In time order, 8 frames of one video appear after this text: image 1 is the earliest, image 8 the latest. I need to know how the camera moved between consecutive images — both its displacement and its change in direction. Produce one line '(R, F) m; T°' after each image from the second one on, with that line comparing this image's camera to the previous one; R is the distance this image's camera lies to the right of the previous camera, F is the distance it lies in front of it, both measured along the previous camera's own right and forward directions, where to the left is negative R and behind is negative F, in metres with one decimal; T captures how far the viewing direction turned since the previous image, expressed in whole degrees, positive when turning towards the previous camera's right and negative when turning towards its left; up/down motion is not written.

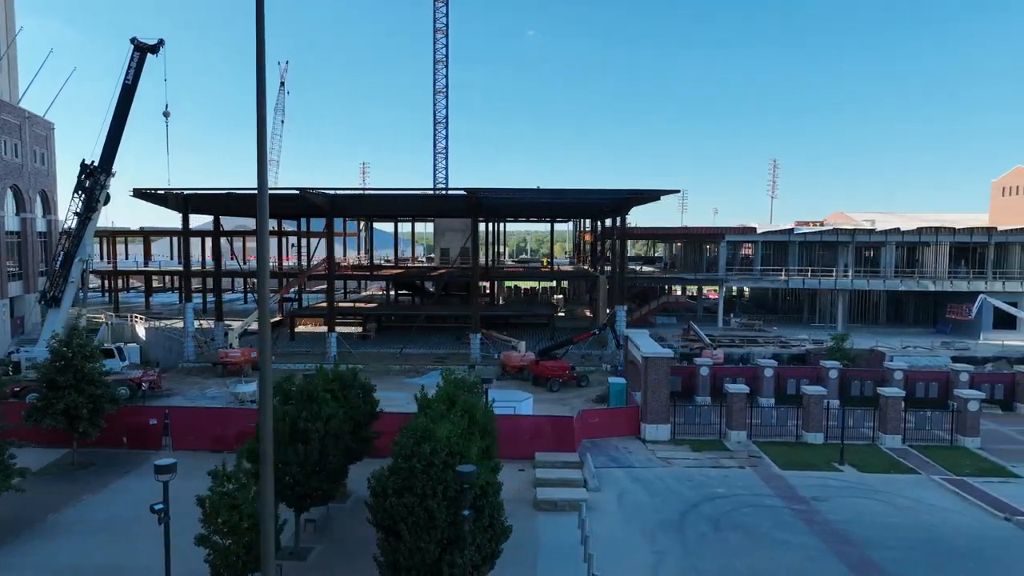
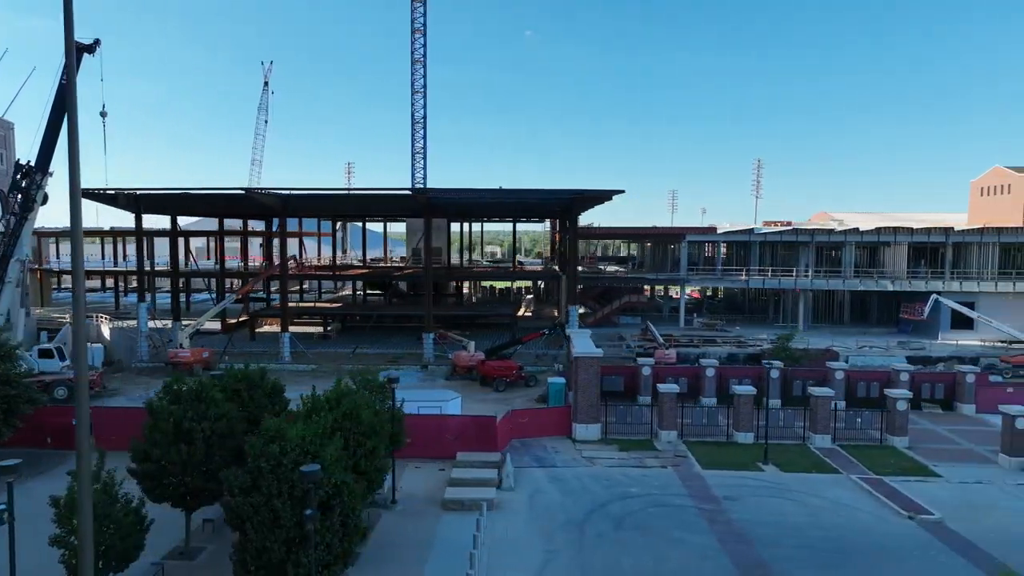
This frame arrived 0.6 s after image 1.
(+2.2, 0.0) m; 0°
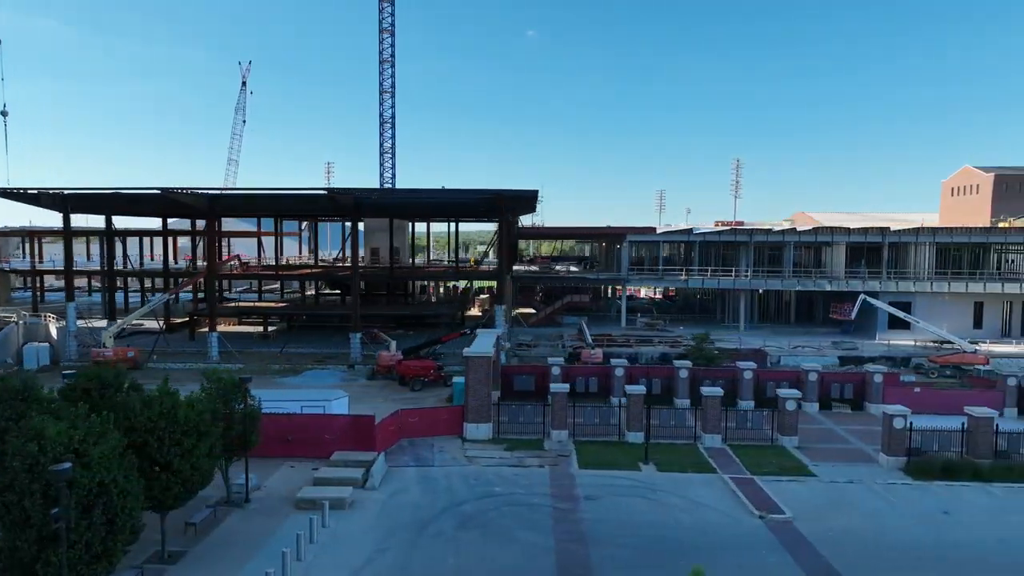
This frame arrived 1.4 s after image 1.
(+3.6, 0.0) m; 0°
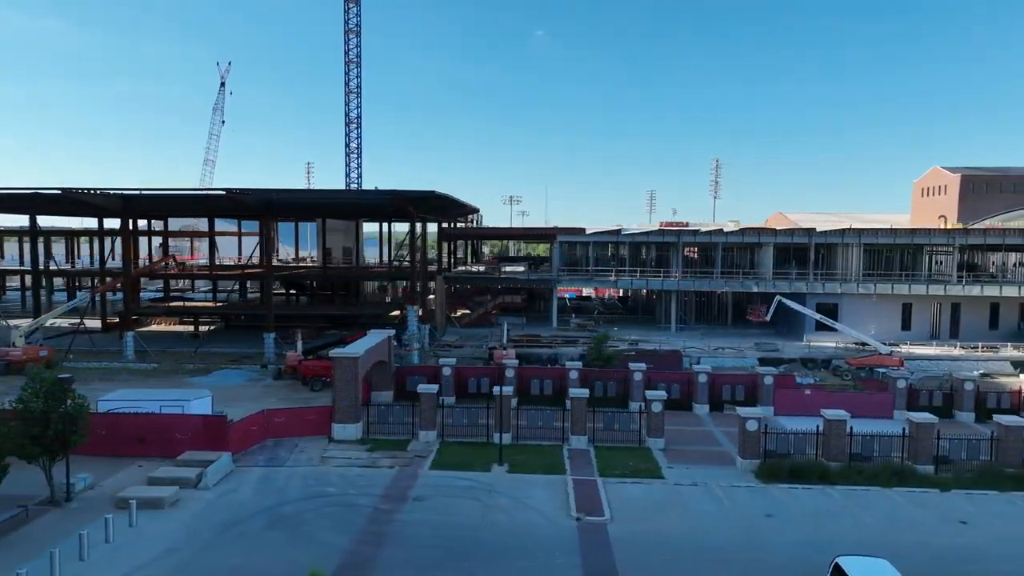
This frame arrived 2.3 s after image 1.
(+4.6, 0.0) m; 0°
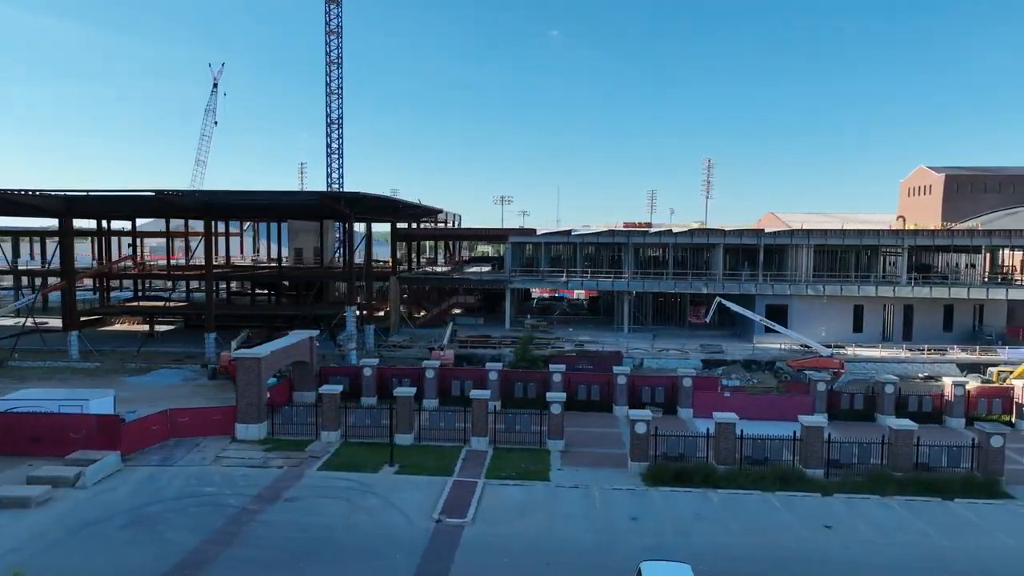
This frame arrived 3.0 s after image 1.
(+3.7, 0.0) m; -1°
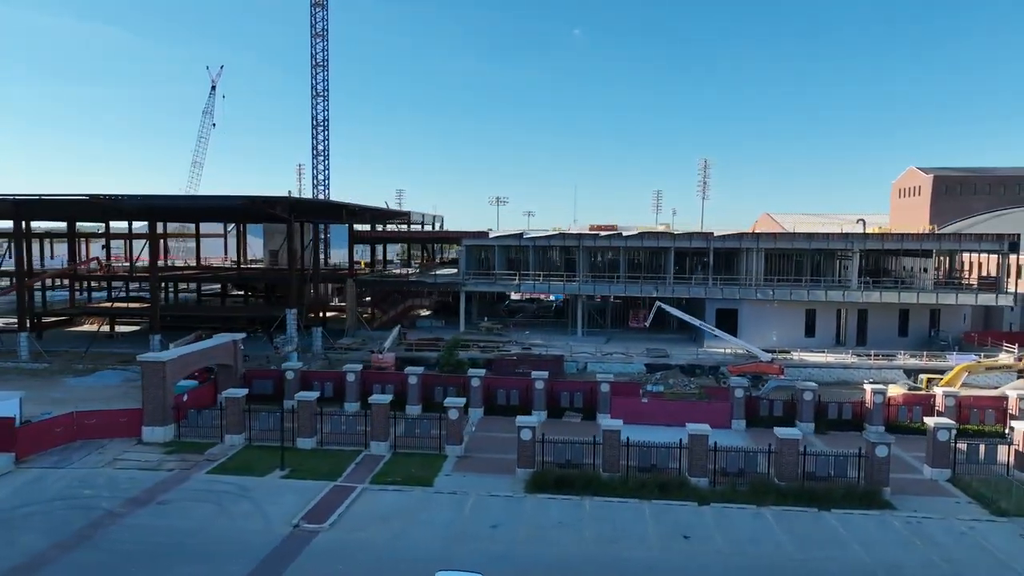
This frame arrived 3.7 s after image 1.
(+3.9, 0.0) m; -1°
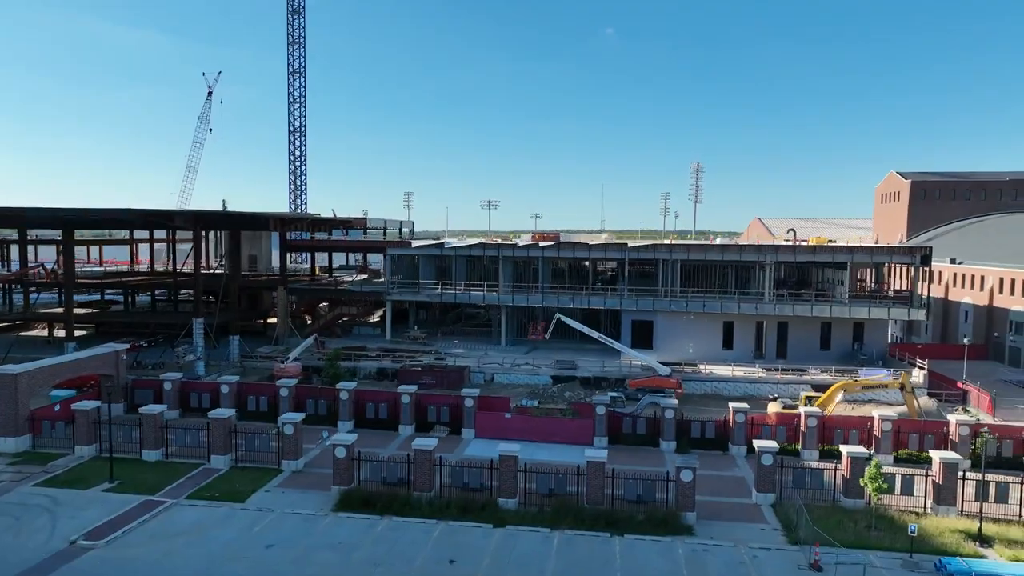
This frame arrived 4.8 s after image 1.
(+6.3, +0.1) m; -2°
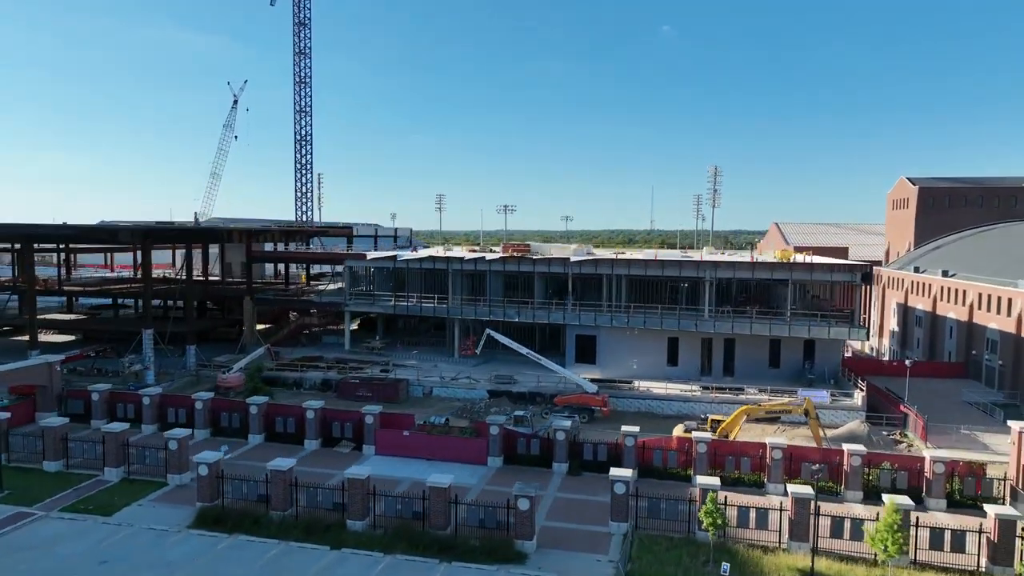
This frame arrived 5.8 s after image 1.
(+5.9, 0.0) m; -4°
